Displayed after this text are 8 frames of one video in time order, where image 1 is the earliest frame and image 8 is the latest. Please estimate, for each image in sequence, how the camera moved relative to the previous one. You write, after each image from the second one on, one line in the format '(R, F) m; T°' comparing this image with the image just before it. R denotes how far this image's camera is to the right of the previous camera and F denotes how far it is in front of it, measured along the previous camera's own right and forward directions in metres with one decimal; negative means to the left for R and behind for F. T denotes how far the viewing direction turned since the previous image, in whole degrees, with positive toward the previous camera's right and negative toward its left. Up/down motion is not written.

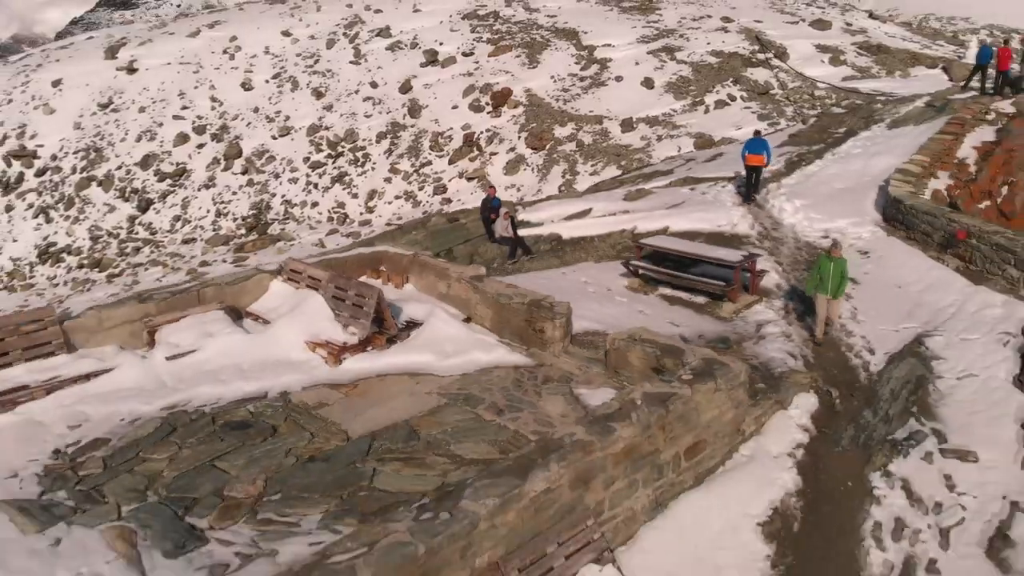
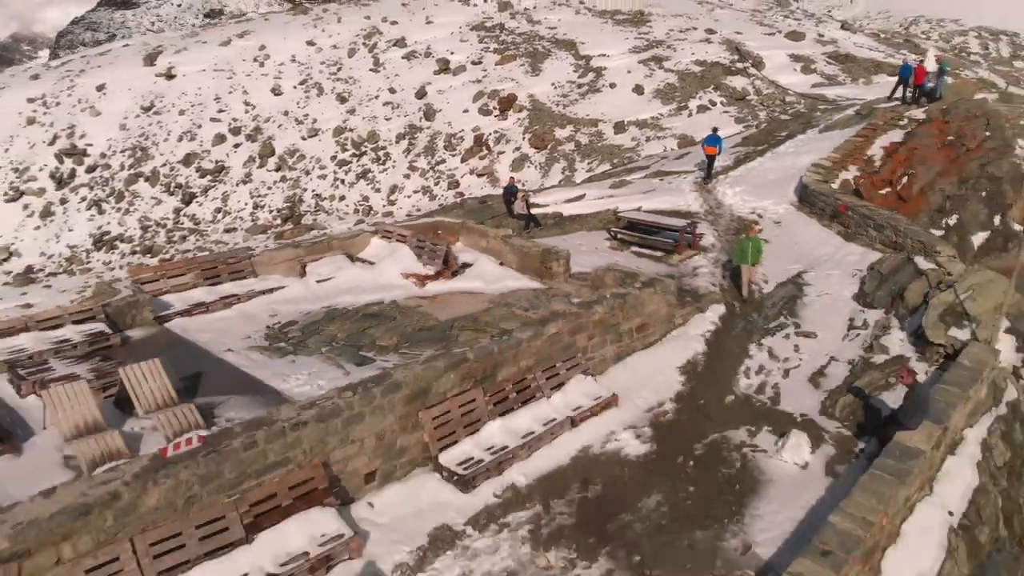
(-0.1, -1.1) m; 0°
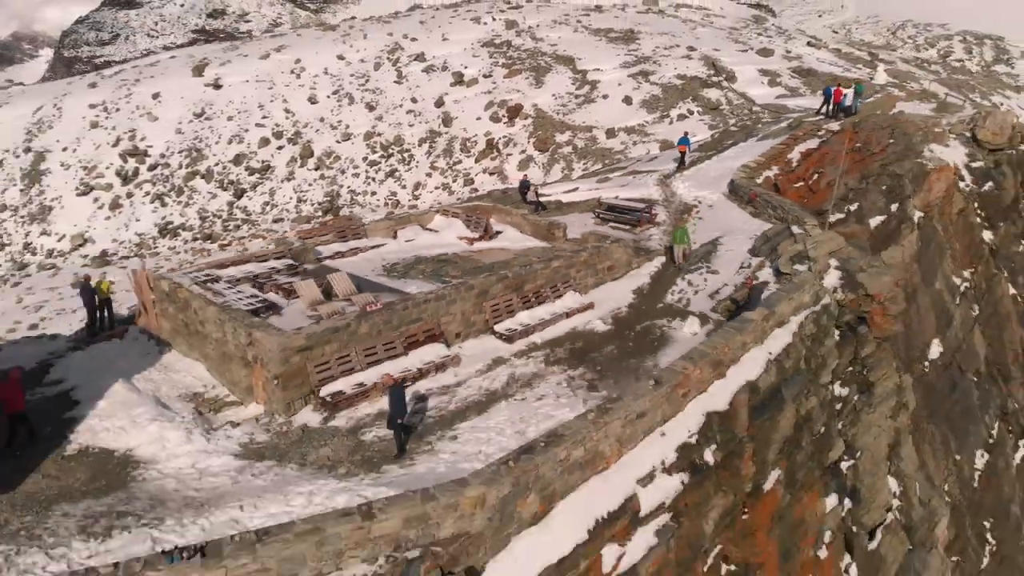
(-0.1, -1.7) m; 0°
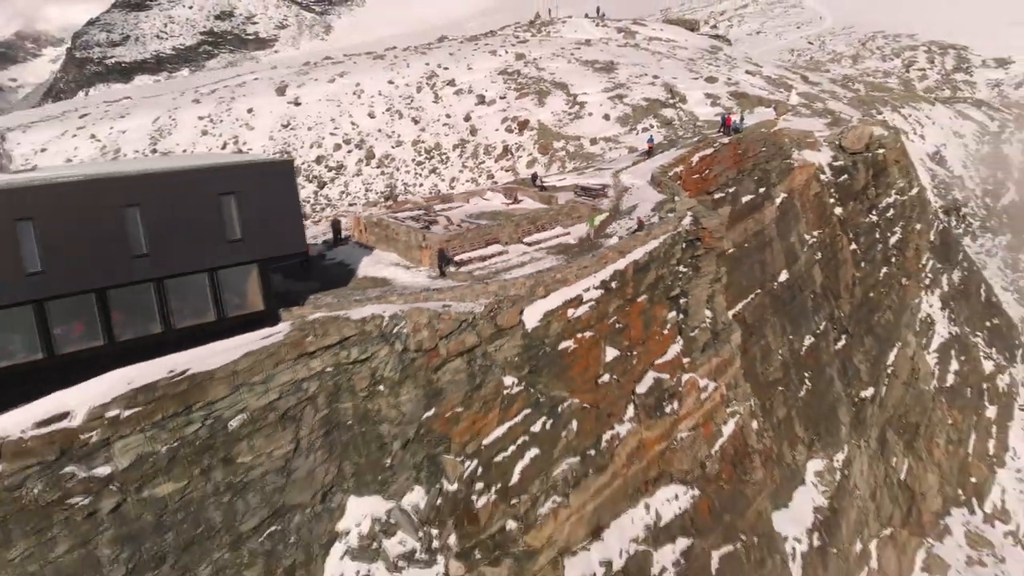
(-0.2, -4.4) m; 0°
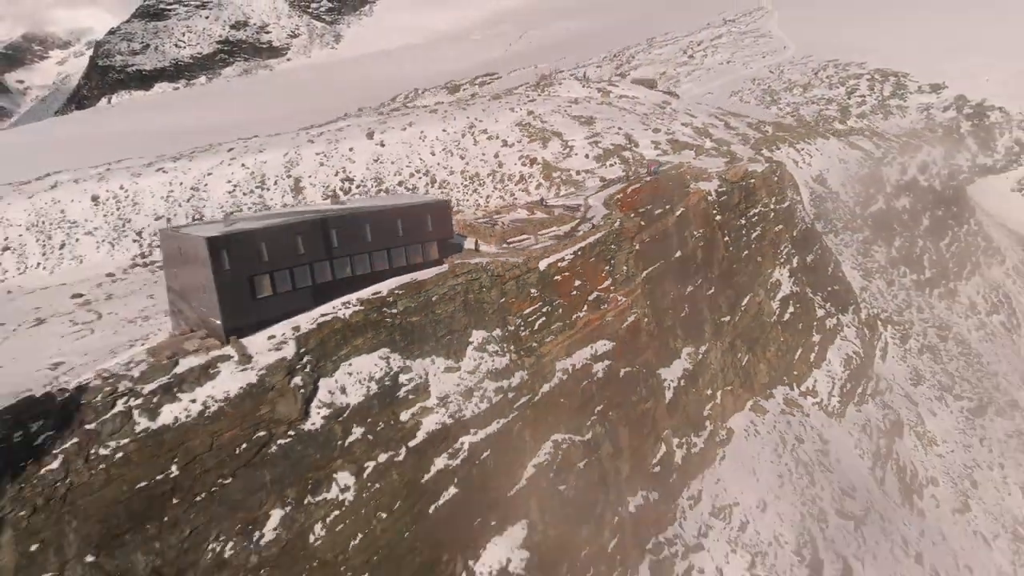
(-0.4, -9.4) m; 0°
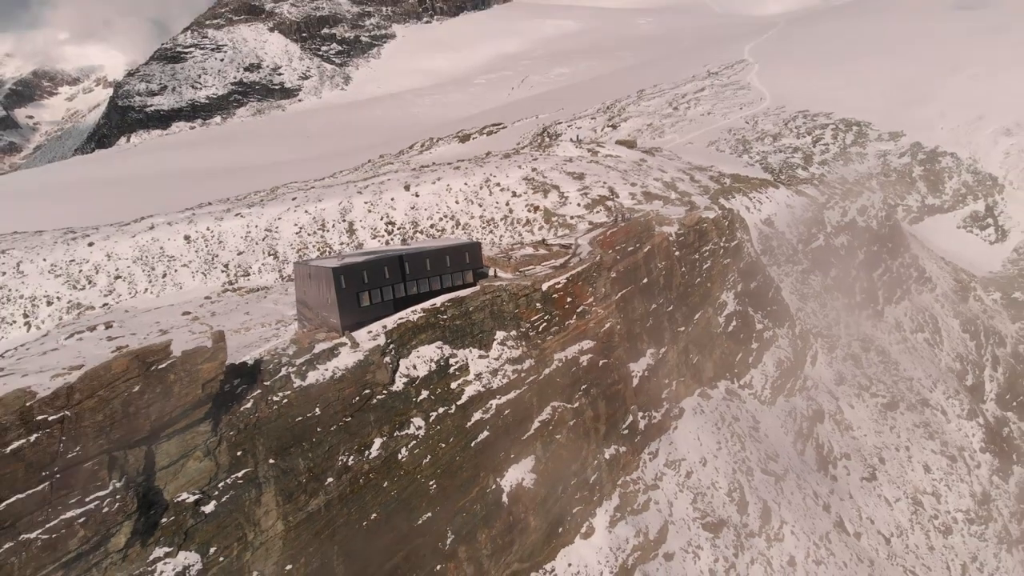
(-0.3, -7.3) m; 0°
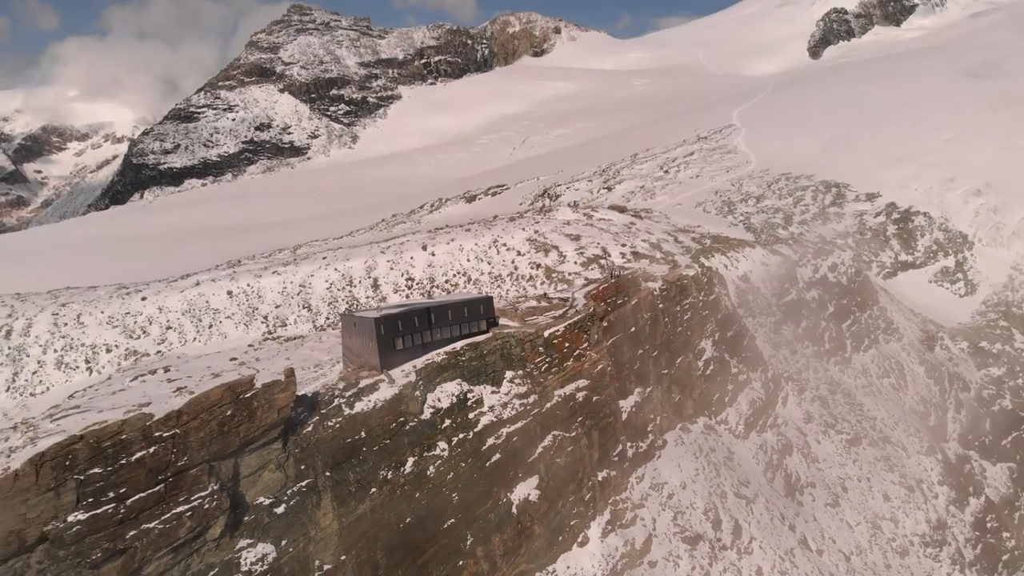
(-0.2, -4.7) m; 0°
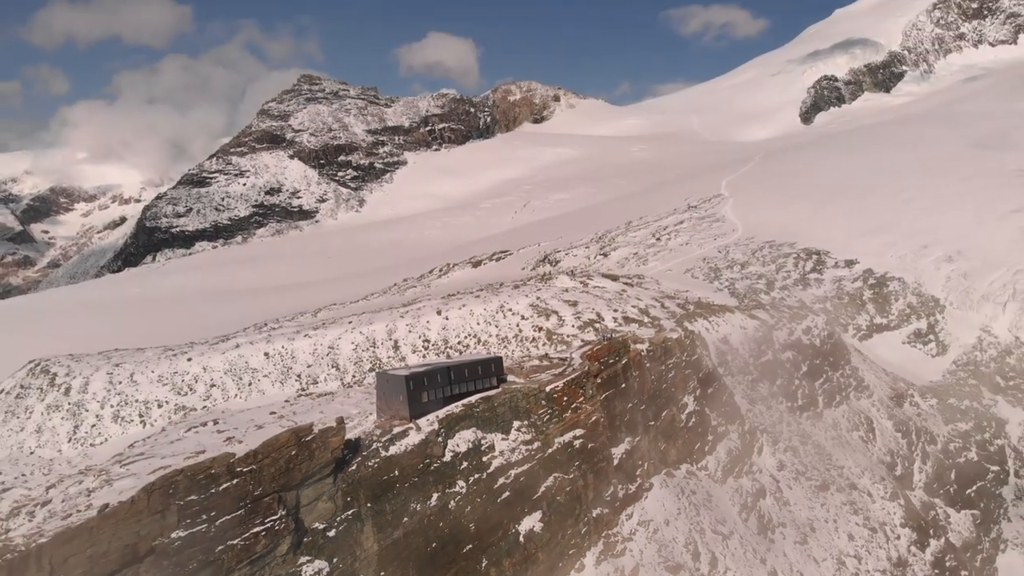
(-0.3, -5.4) m; 0°
